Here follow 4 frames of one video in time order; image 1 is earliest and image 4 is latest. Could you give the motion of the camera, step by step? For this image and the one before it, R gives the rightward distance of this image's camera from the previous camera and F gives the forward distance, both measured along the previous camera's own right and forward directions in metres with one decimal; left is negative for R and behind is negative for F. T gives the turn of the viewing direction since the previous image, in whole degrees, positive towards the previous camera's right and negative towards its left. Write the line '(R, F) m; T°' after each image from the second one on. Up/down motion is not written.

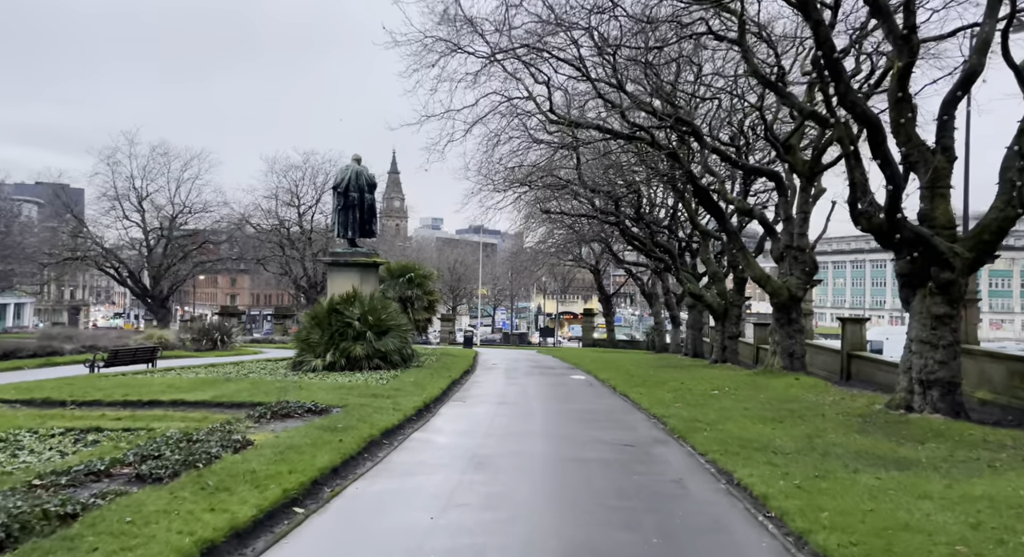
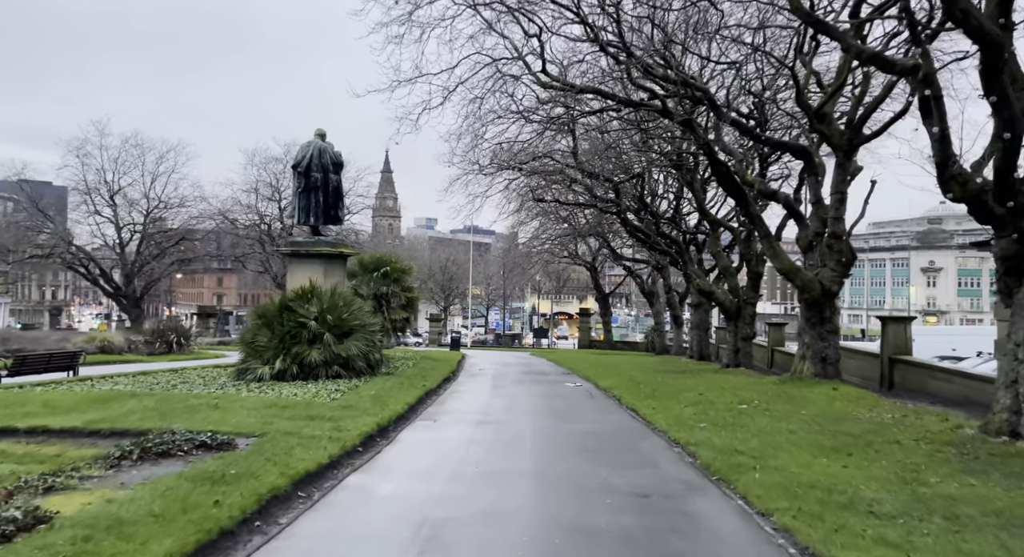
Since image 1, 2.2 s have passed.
(+0.2, +3.1) m; 0°
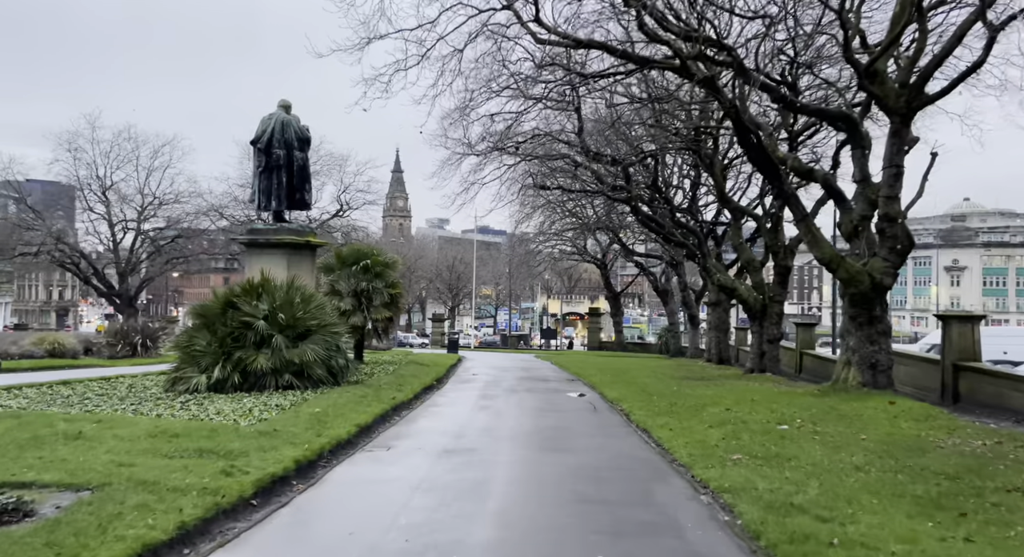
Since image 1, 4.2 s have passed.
(+0.4, +2.8) m; -1°
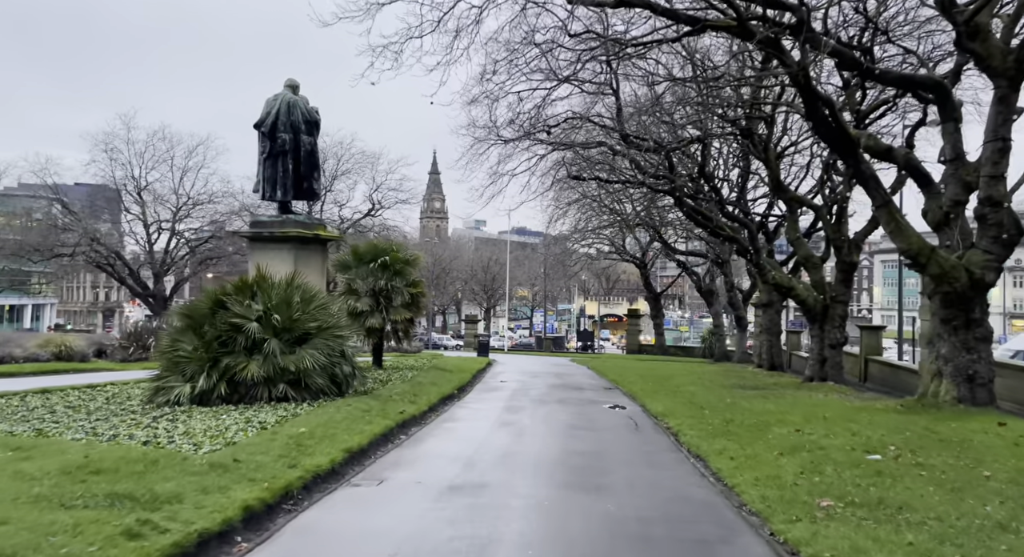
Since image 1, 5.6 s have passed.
(+0.1, +2.0) m; -3°
